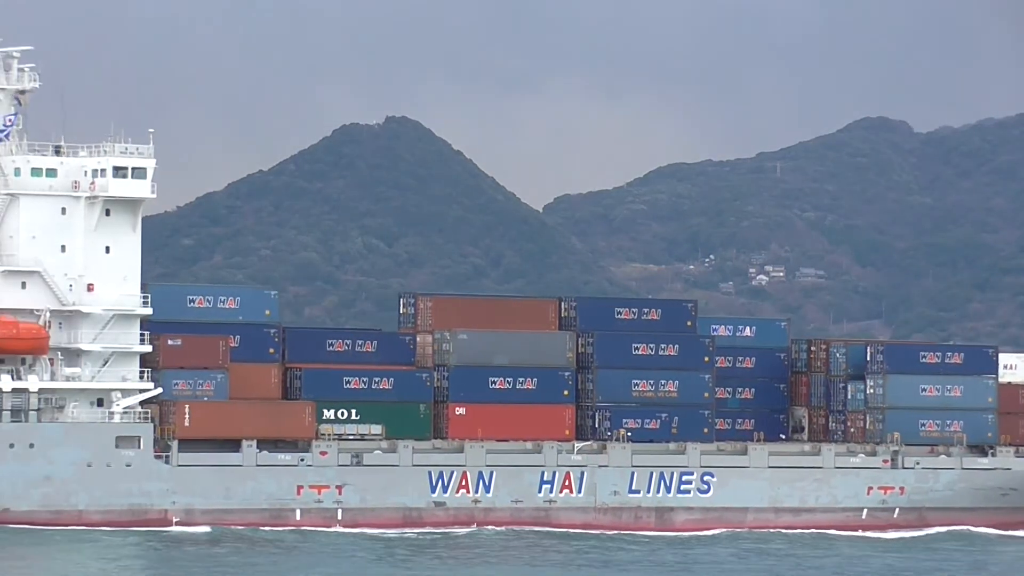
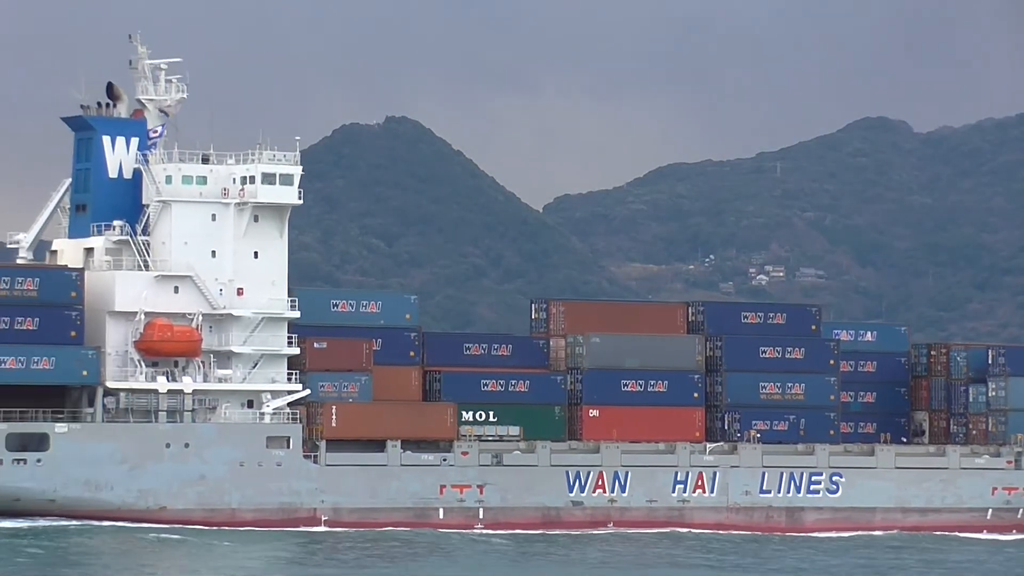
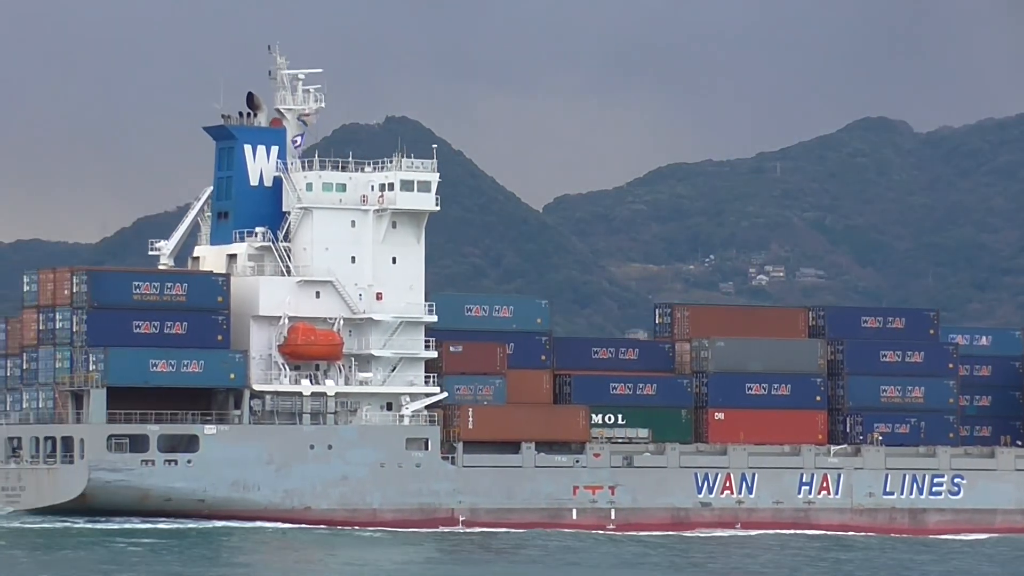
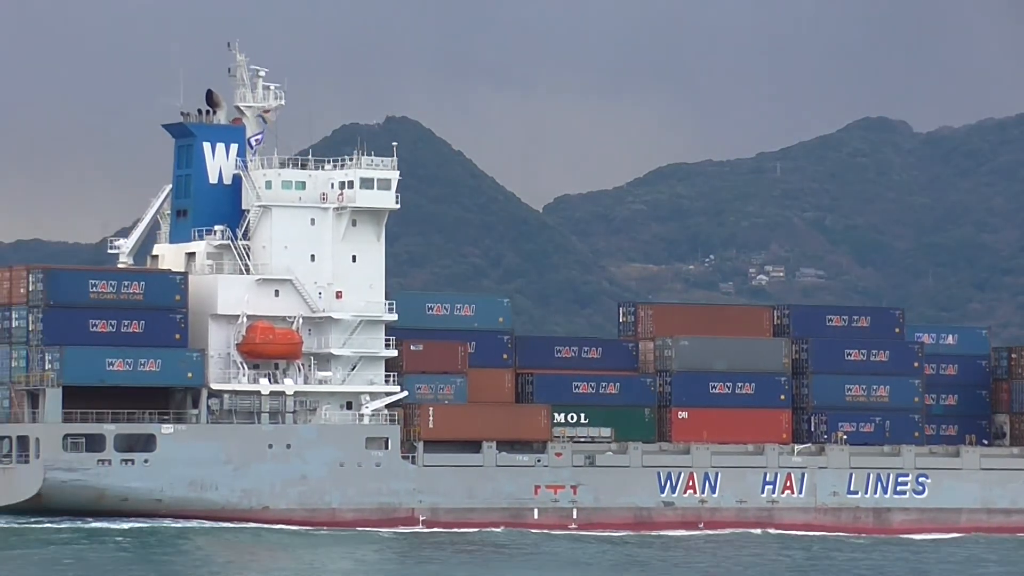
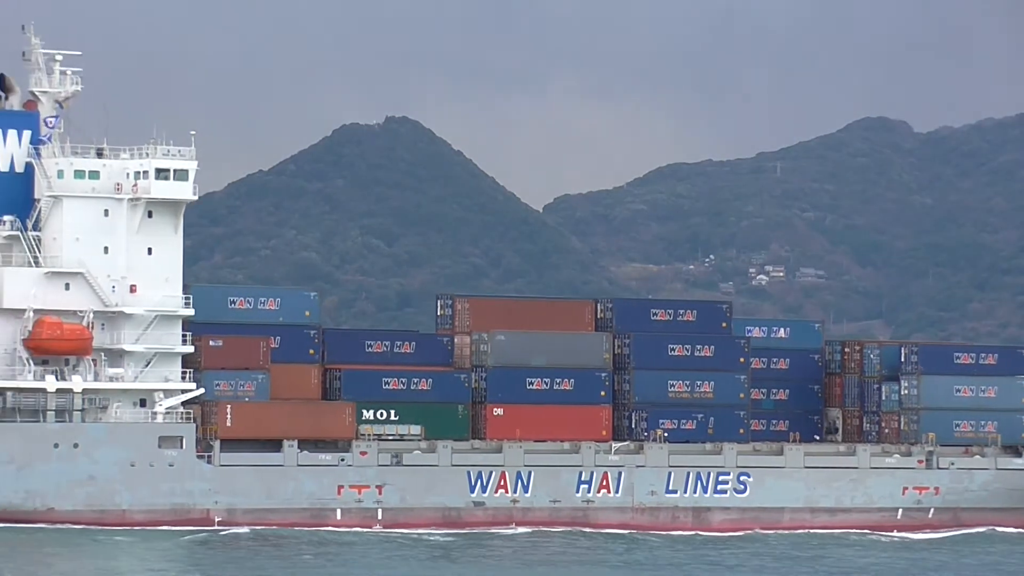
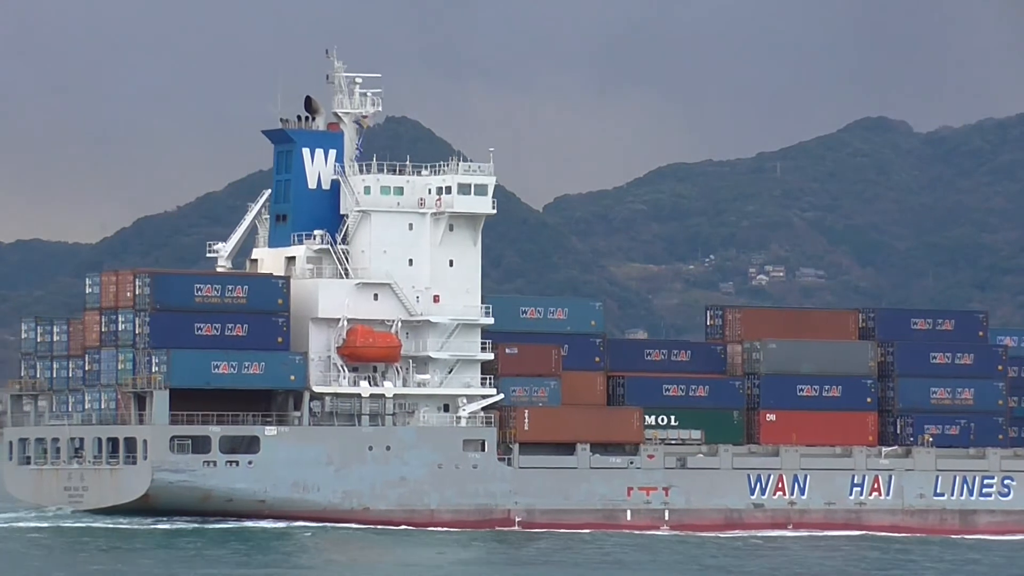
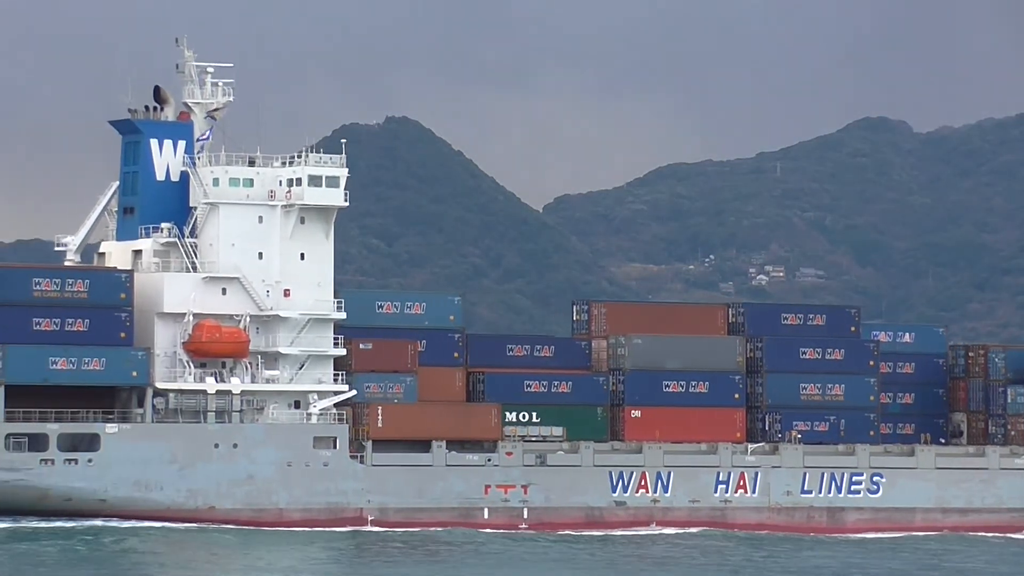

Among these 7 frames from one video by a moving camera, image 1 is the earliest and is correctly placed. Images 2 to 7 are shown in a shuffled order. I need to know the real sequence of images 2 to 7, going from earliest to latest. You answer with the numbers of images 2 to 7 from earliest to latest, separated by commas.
5, 2, 7, 4, 3, 6
